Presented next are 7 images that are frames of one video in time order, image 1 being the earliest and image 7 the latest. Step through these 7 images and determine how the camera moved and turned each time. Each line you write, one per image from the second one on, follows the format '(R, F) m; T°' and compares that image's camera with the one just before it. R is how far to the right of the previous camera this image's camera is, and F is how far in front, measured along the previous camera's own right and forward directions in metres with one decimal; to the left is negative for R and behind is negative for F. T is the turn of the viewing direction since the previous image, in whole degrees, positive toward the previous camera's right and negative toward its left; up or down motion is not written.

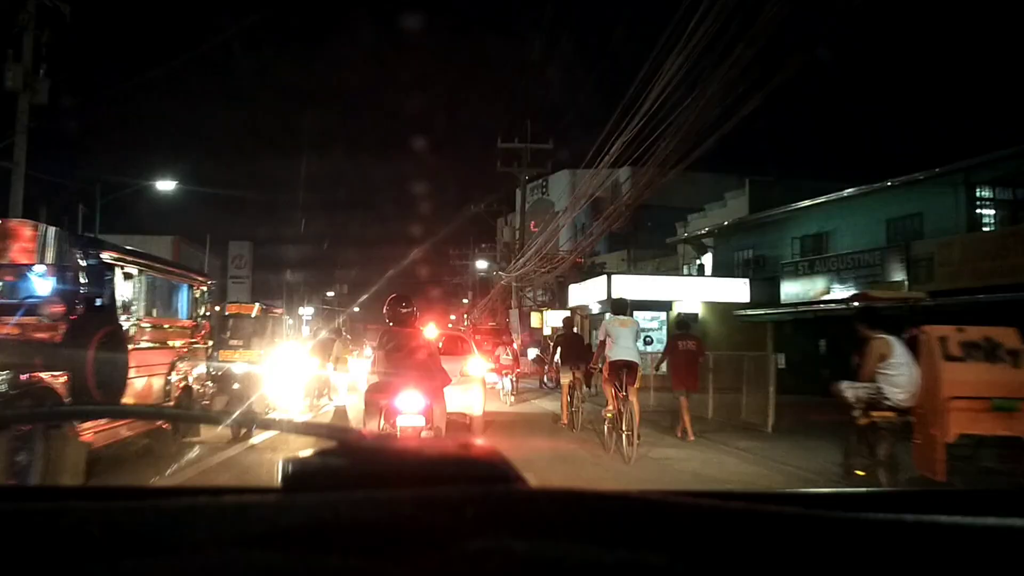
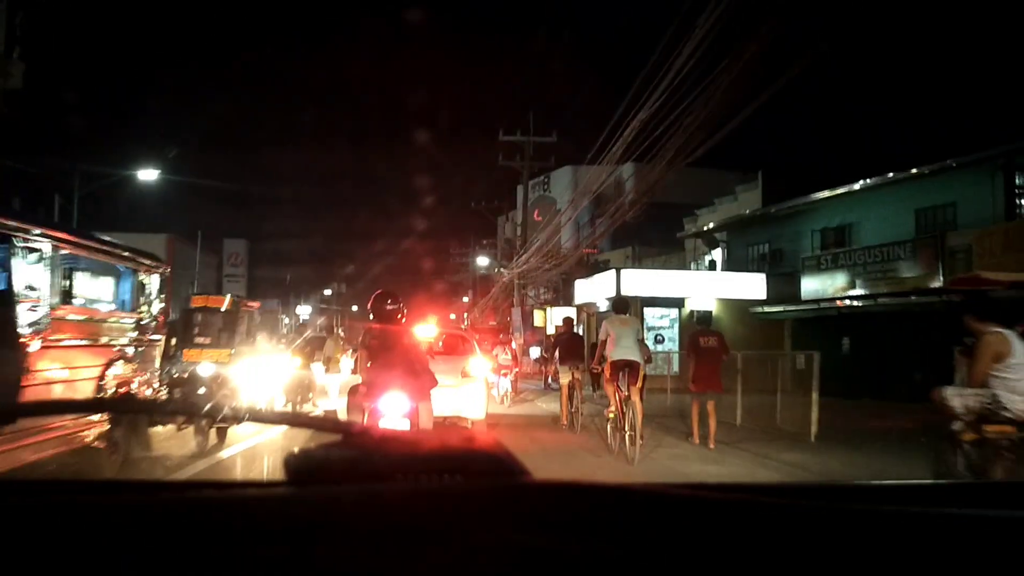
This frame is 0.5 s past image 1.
(-0.1, +1.0) m; 0°
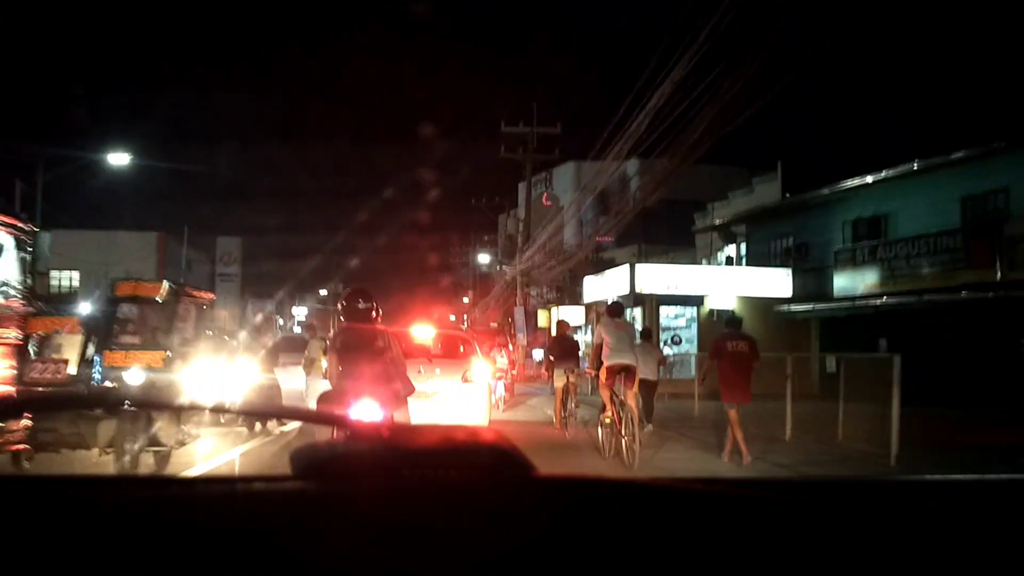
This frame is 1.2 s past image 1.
(-0.1, +1.3) m; 0°
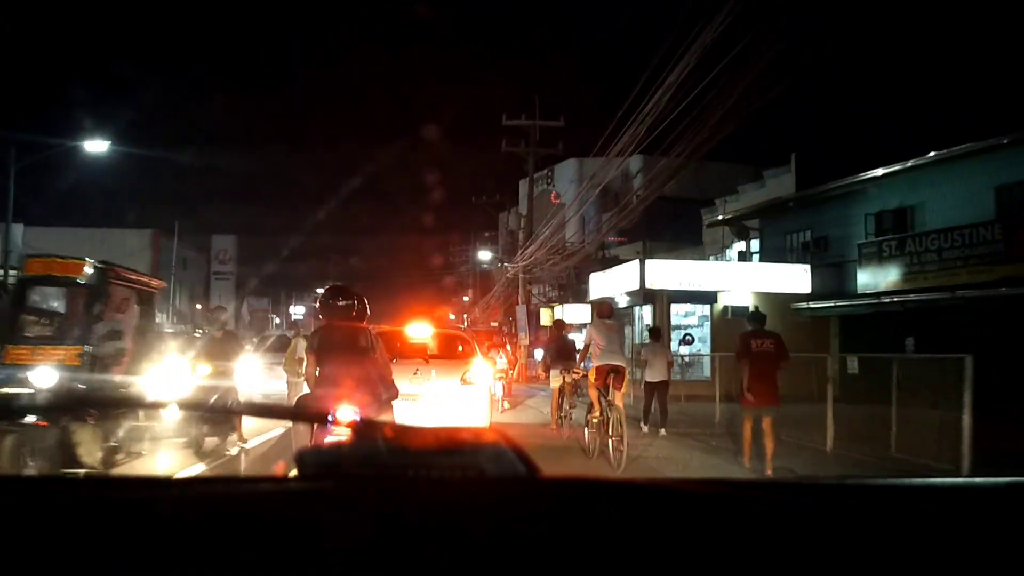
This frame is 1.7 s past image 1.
(-0.1, +0.8) m; 0°
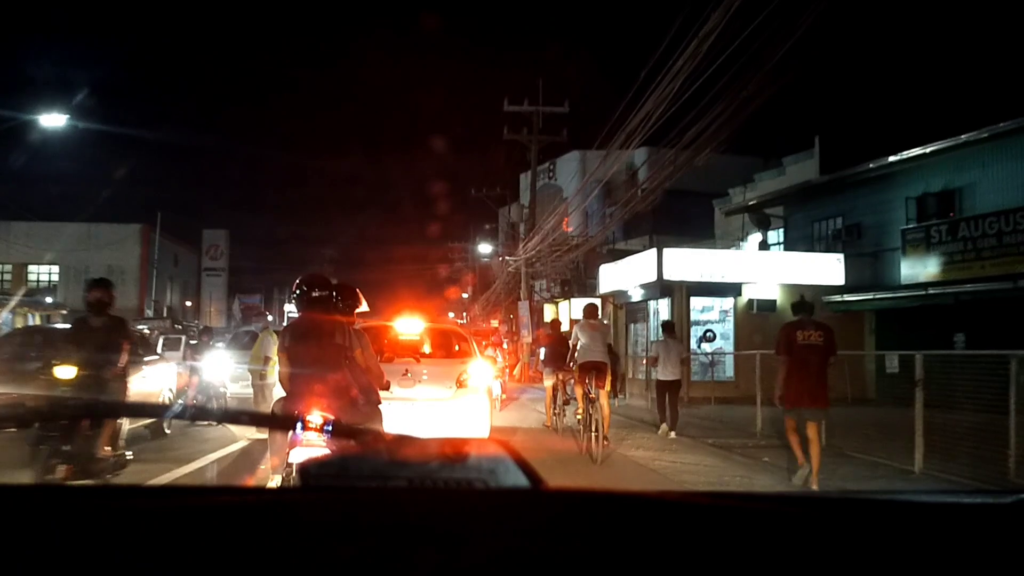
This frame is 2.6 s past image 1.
(-0.1, +1.3) m; 0°
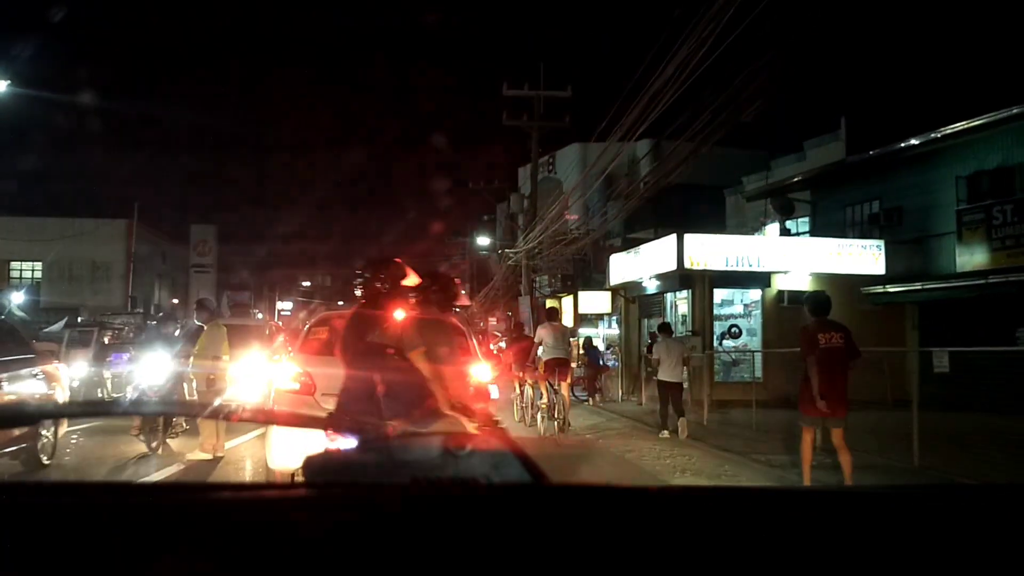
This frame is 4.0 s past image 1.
(-0.1, +1.4) m; 0°
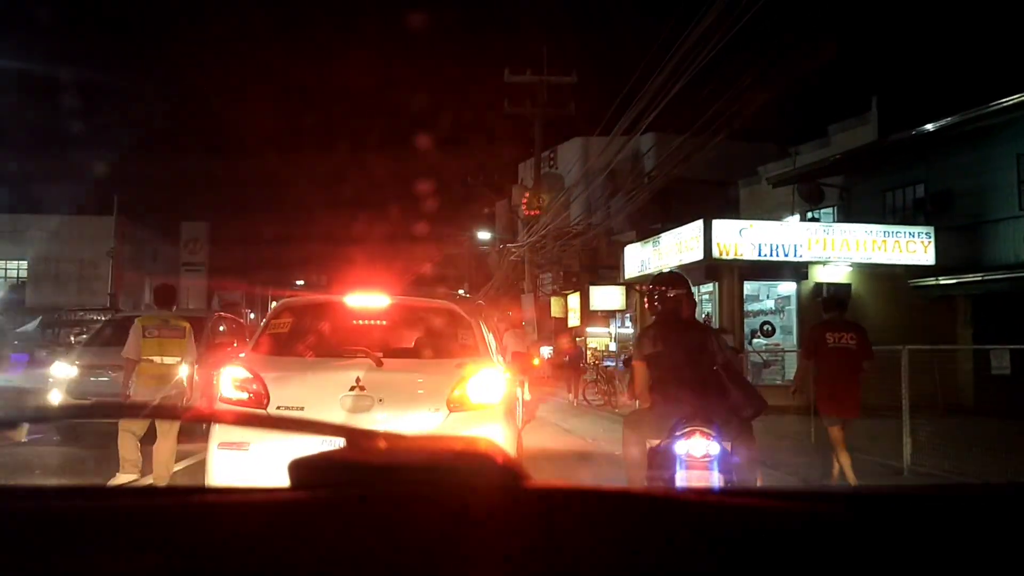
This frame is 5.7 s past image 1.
(-0.1, +1.3) m; 0°
